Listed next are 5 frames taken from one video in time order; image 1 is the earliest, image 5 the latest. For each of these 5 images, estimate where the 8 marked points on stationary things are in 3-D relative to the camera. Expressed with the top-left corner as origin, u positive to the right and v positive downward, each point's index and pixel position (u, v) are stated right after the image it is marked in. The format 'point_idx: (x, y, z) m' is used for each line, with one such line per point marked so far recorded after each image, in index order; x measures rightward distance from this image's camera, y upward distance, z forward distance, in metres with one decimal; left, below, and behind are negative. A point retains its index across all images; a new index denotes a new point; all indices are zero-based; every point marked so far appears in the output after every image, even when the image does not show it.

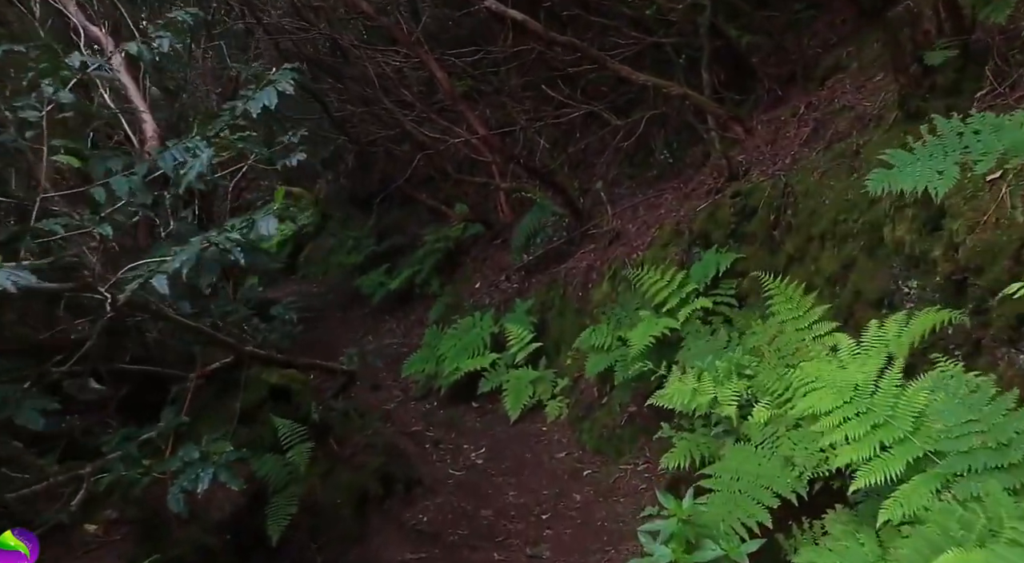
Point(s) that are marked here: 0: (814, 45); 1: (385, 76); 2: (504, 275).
0: (+2.7, +2.1, +8.0) m
1: (-1.8, +2.9, +13.0) m
2: (-0.1, +0.1, +11.4) m
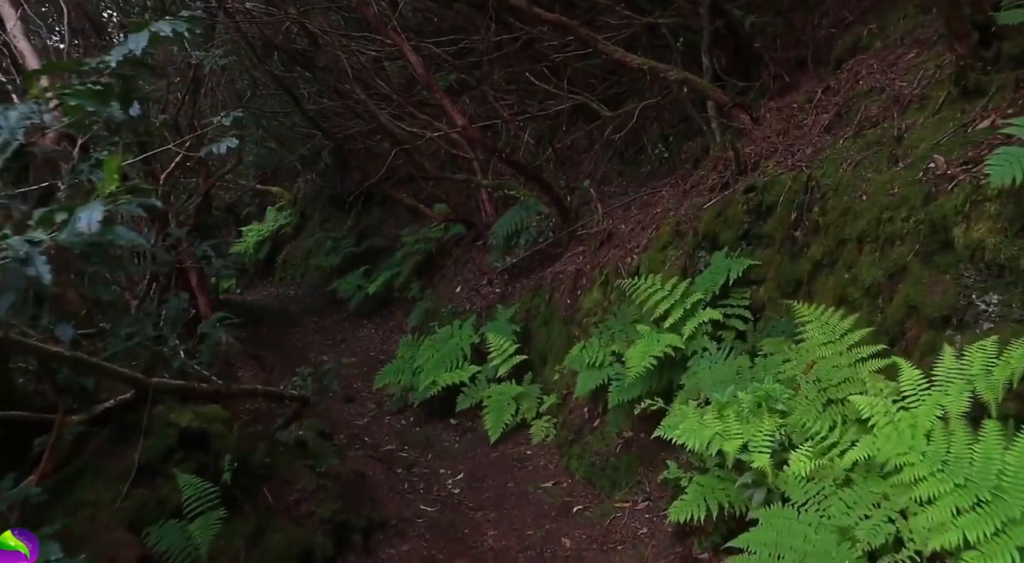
0: (+2.5, +2.1, +7.3) m
1: (-2.0, +2.9, +12.2) m
2: (-0.3, 0.0, +10.5) m
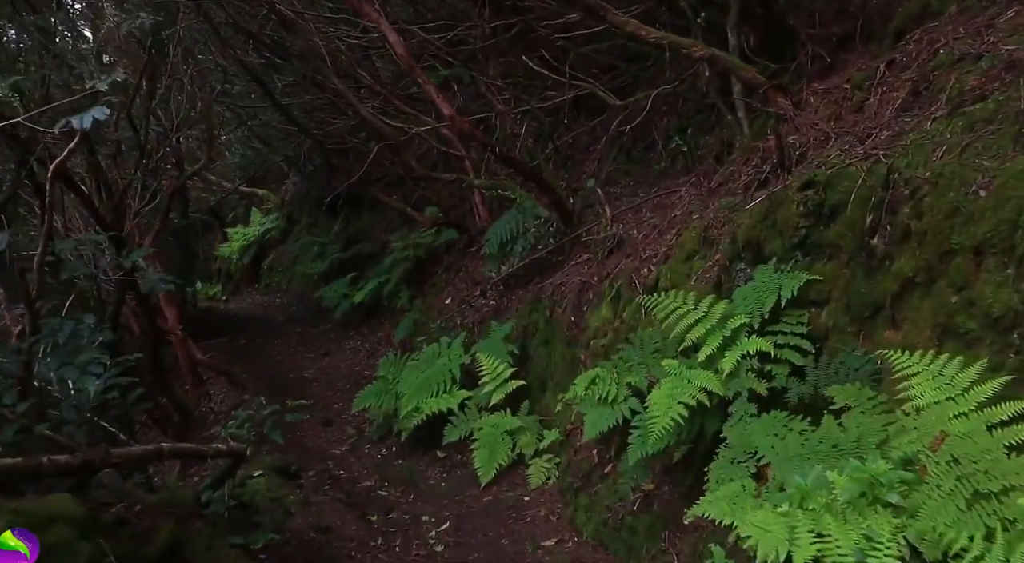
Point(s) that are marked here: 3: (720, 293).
0: (+2.5, +2.0, +6.2) m
1: (-2.1, +2.8, +11.1) m
2: (-0.4, -0.1, +9.4) m
3: (+1.1, -0.1, +4.8) m
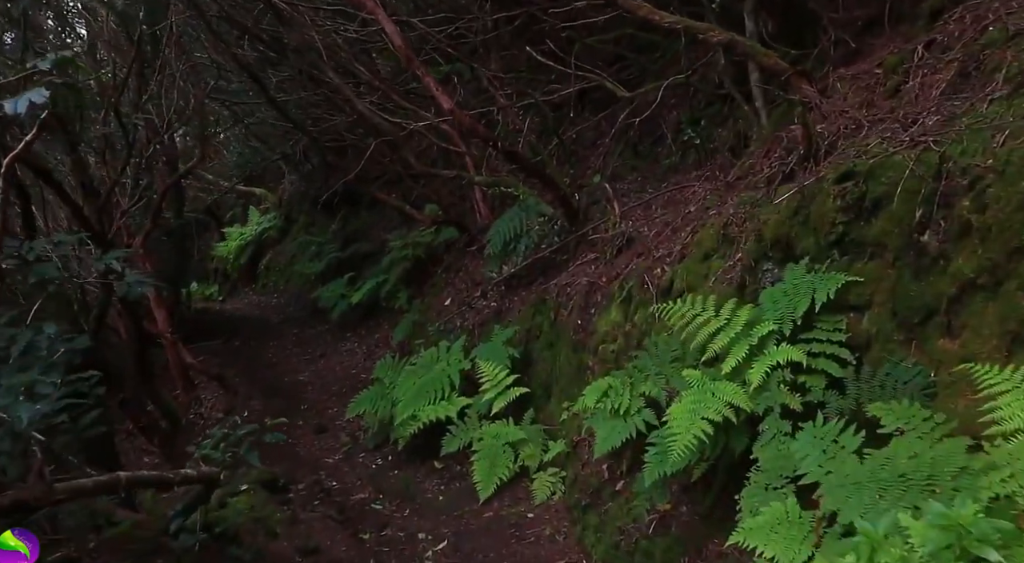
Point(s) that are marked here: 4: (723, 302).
0: (+2.5, +2.0, +5.7) m
1: (-2.1, +2.7, +10.6) m
2: (-0.3, -0.1, +9.0) m
3: (+1.1, -0.1, +4.4) m
4: (+1.0, -0.1, +4.4) m
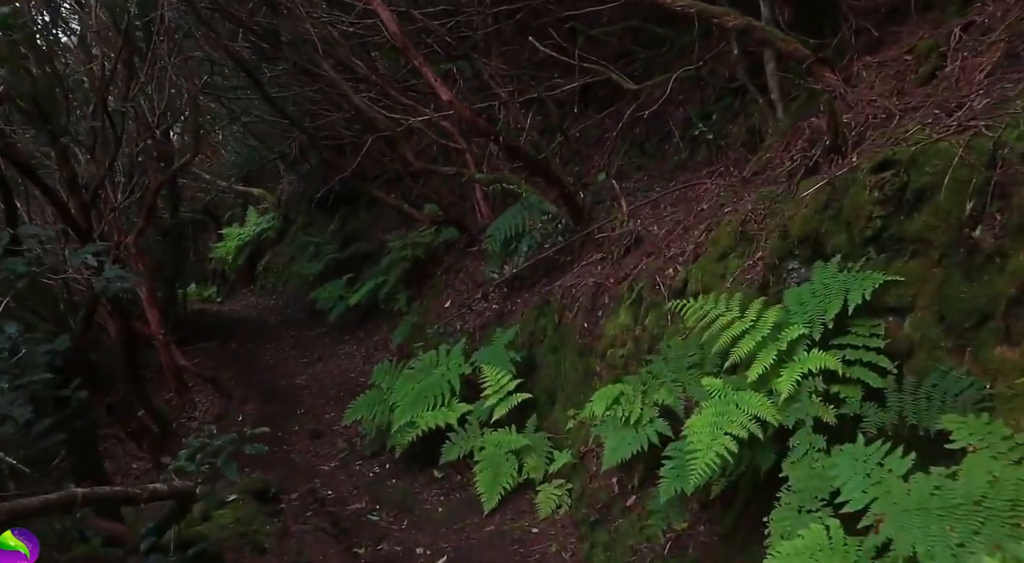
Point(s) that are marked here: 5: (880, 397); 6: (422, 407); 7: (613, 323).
0: (+2.5, +1.9, +5.4) m
1: (-2.0, +2.7, +10.3) m
2: (-0.3, -0.1, +8.7) m
3: (+1.2, -0.1, +4.1) m
4: (+1.0, -0.1, +4.1) m
5: (+1.4, -0.4, +3.4) m
6: (-0.7, -1.0, +7.1) m
7: (+0.6, -0.3, +5.5) m
